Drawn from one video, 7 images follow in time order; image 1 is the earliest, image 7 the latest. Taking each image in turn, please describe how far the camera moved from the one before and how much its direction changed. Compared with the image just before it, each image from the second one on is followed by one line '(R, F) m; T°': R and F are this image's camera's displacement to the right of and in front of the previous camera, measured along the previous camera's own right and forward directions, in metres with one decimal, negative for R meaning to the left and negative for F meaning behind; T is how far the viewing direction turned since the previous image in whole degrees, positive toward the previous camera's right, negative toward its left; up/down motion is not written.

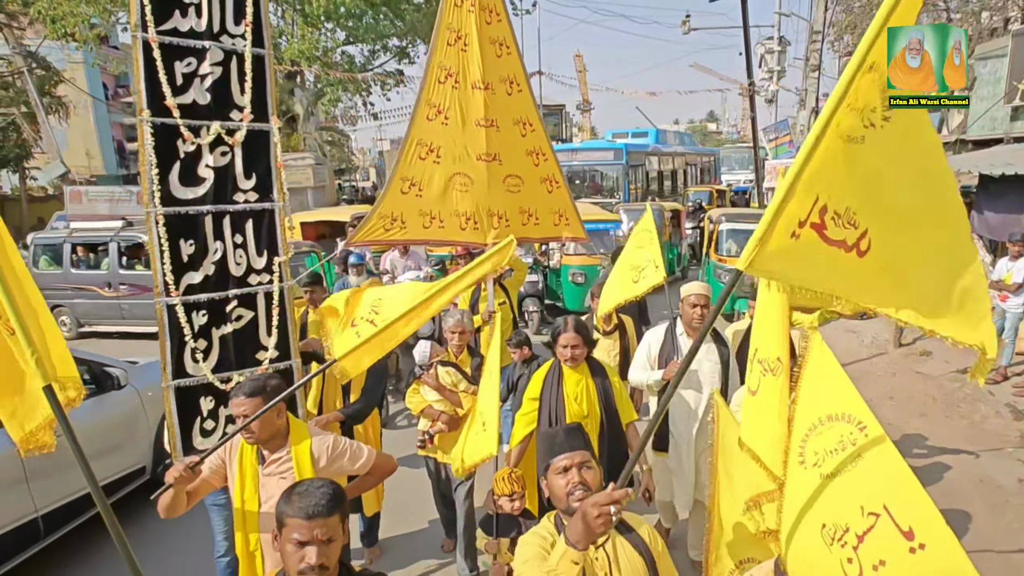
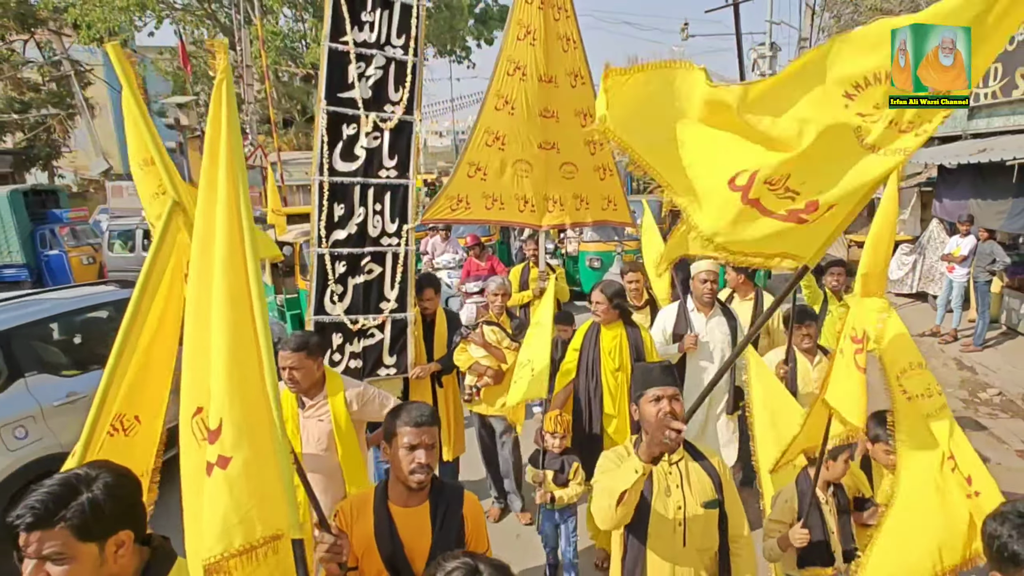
(-0.2, -0.7) m; 0°
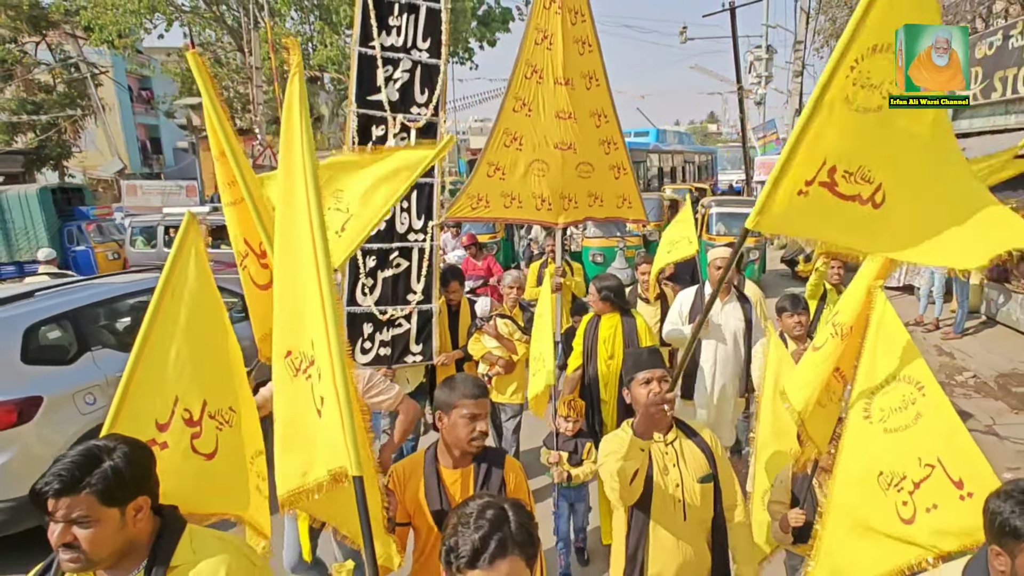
(0.0, -0.3) m; 0°
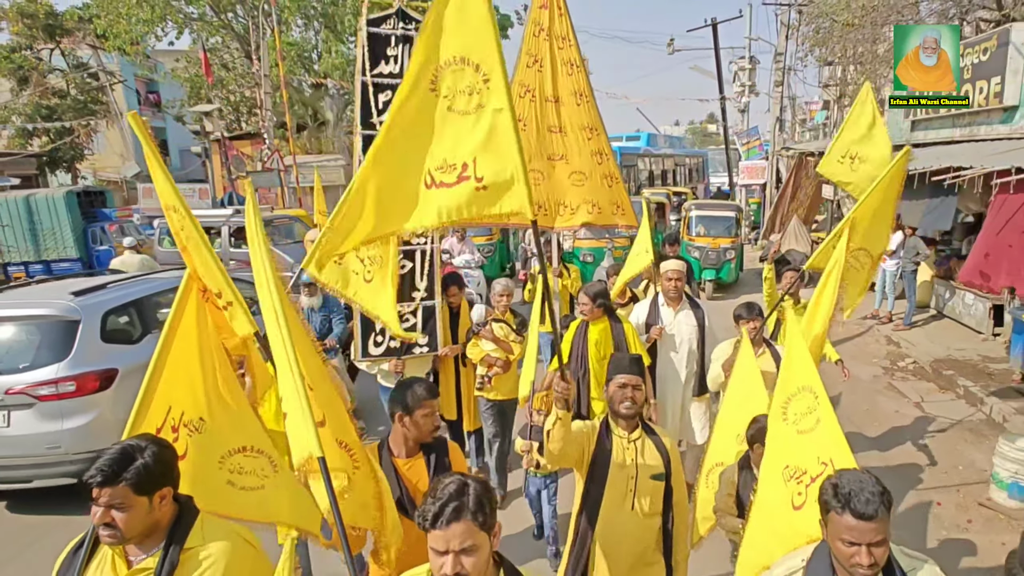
(+0.1, -0.6) m; 0°
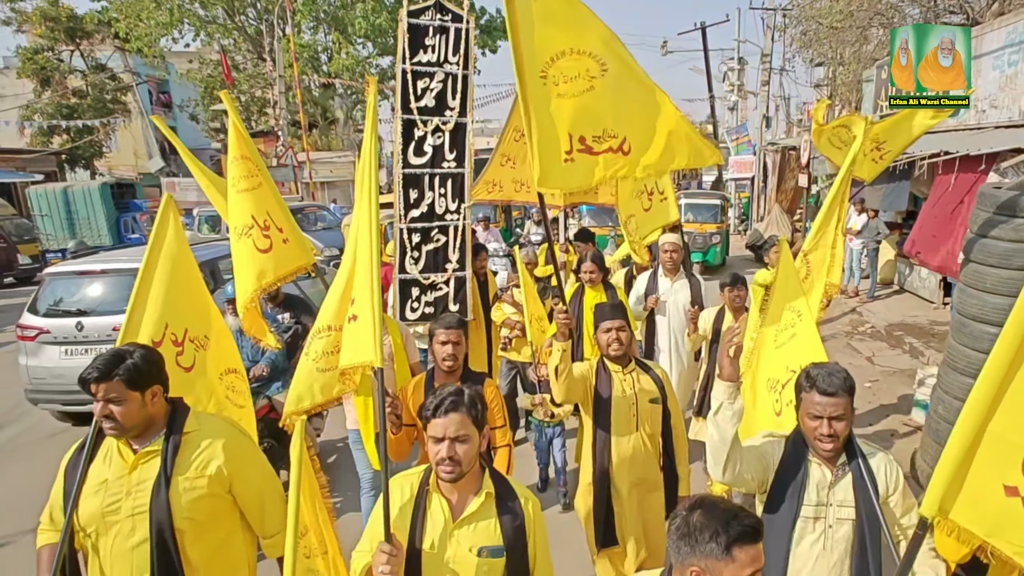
(0.0, -0.7) m; 0°
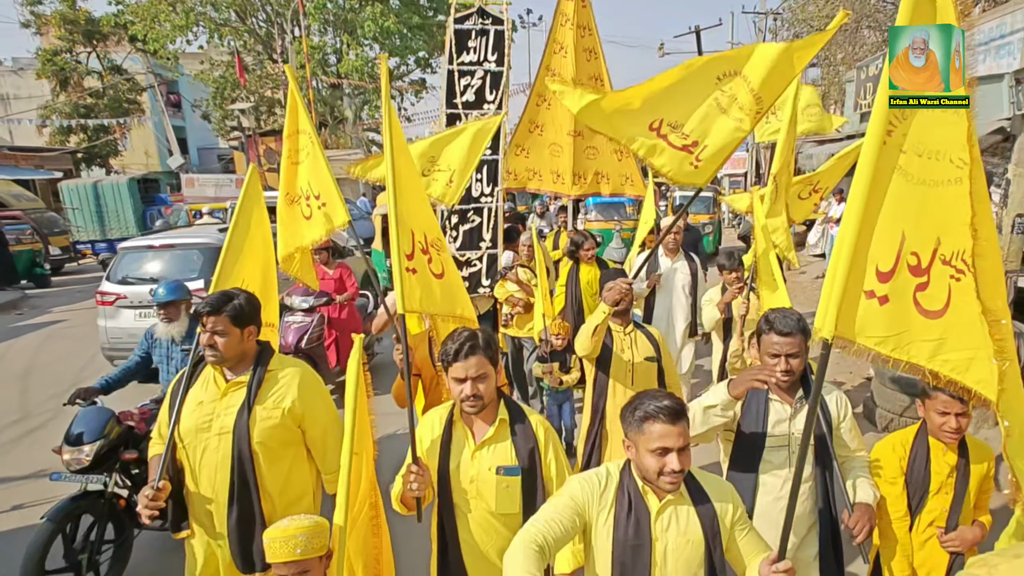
(-0.1, -0.6) m; 0°
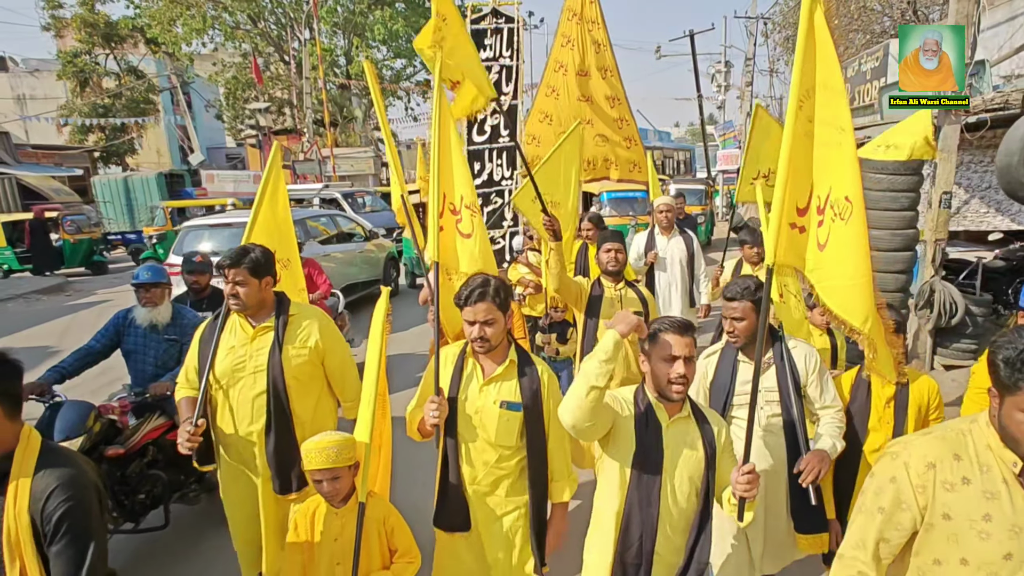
(-0.1, -0.6) m; 0°
